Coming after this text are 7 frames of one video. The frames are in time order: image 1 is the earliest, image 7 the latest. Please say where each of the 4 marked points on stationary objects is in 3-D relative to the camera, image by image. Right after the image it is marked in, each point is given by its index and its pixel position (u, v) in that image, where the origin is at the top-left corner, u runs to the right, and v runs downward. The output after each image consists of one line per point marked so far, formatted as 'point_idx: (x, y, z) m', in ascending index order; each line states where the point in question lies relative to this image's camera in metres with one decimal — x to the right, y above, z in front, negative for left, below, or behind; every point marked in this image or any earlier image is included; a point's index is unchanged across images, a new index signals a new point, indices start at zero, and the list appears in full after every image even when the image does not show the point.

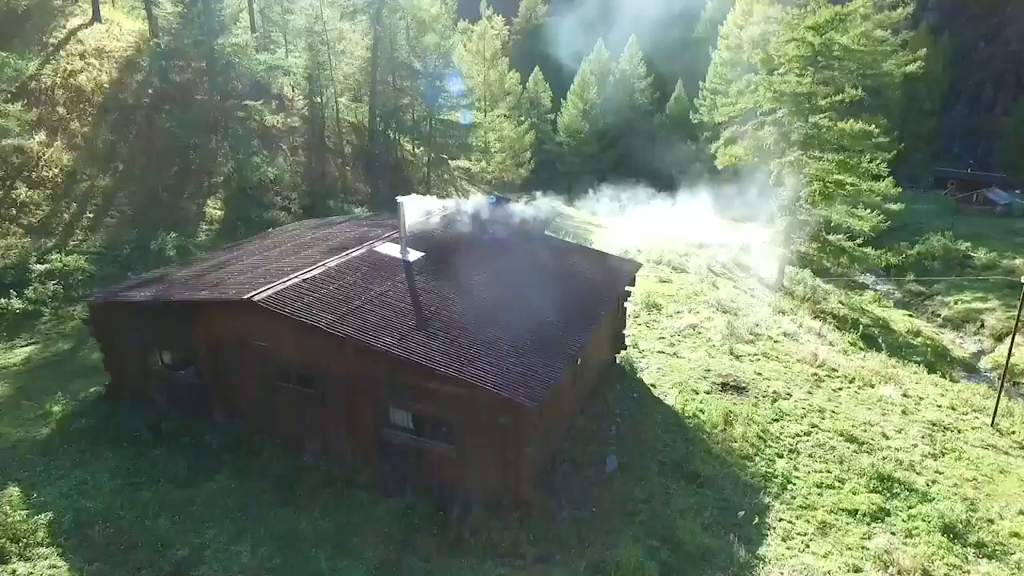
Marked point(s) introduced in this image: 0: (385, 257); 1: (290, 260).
0: (-1.7, +0.4, +12.5) m
1: (-2.9, +0.4, +12.8) m
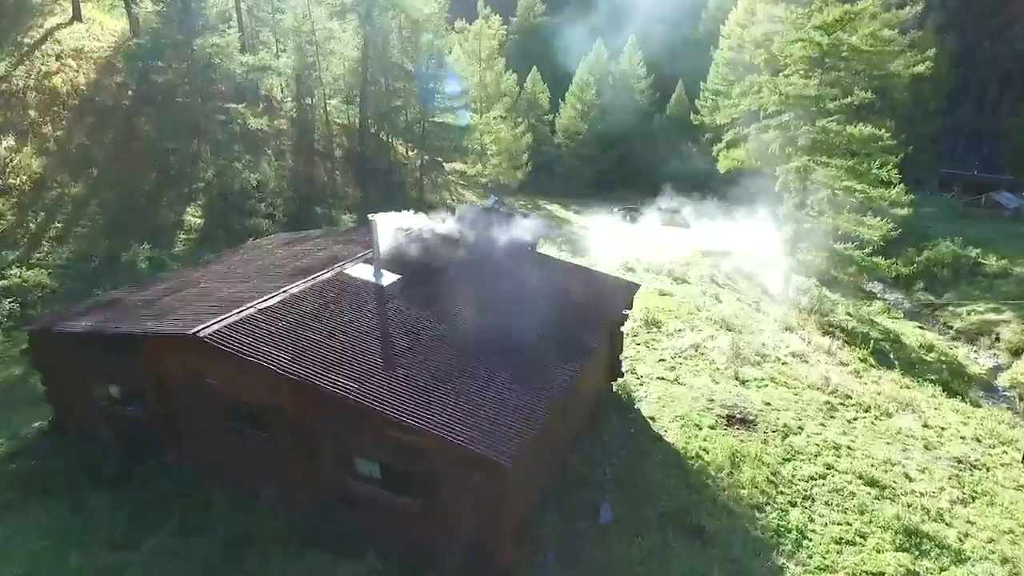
0: (-1.8, 0.0, +11.3) m
1: (-3.1, +0.1, +11.6) m
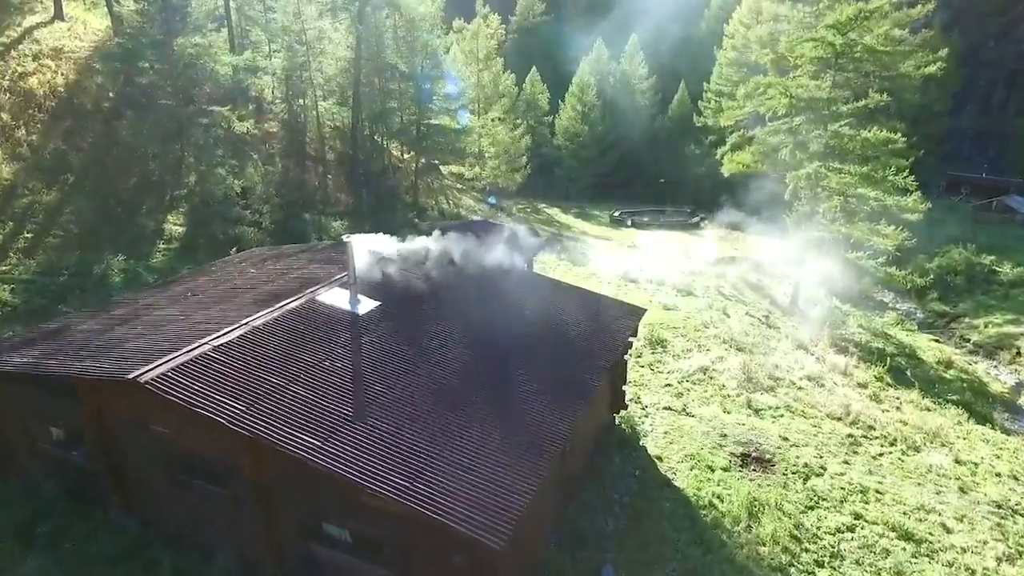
0: (-1.9, -0.3, +10.1) m
1: (-3.2, -0.3, +10.4) m
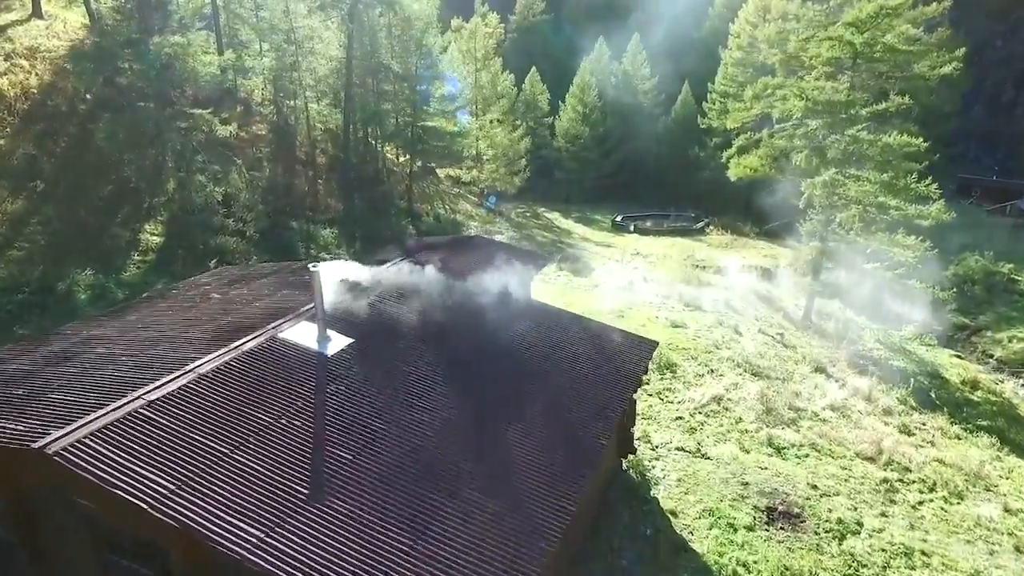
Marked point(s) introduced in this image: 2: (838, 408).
0: (-2.0, -0.6, +8.7) m
1: (-3.3, -0.6, +9.0) m
2: (+5.1, -1.9, +15.1) m
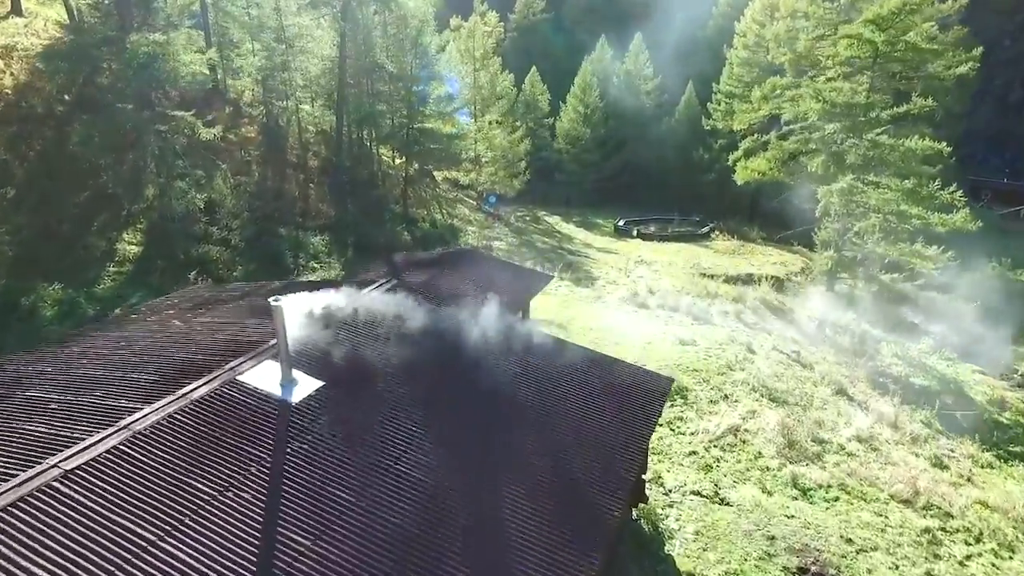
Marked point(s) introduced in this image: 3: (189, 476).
0: (-2.0, -0.9, +7.4) m
1: (-3.3, -0.9, +7.7) m
2: (+5.0, -2.1, +13.8) m
3: (-2.1, -1.2, +6.4) m
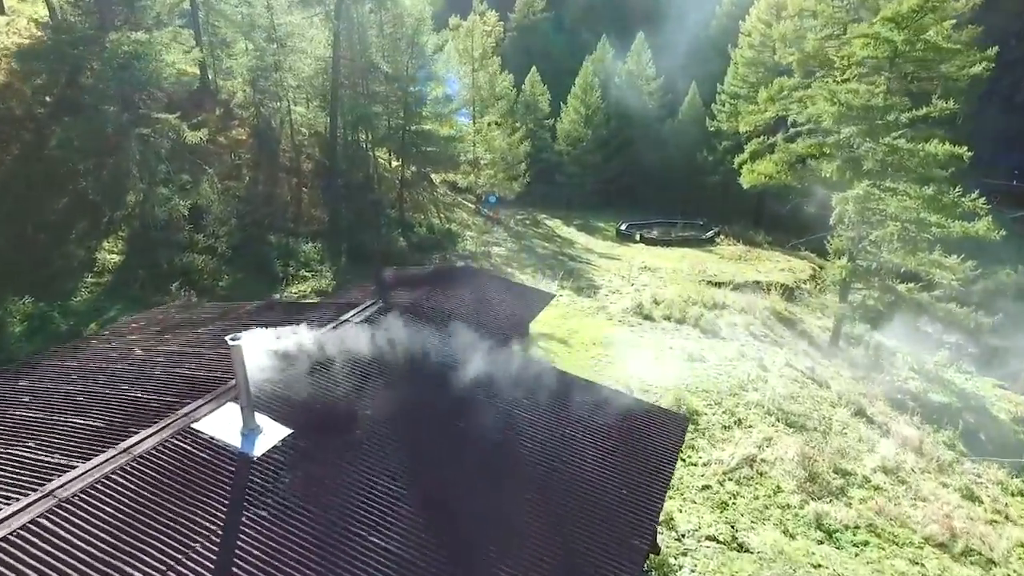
0: (-2.1, -1.1, +6.4) m
1: (-3.3, -1.1, +6.7) m
2: (+5.0, -2.4, +12.8) m
3: (-2.1, -1.4, +5.4) m
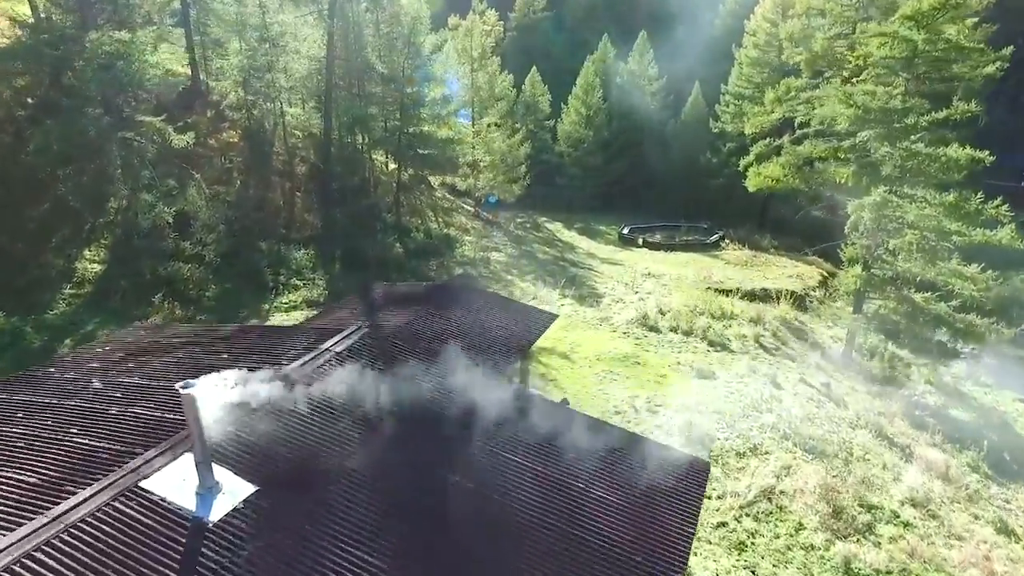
0: (-2.1, -1.3, +5.5) m
1: (-3.3, -1.3, +5.8) m
2: (+5.0, -2.6, +11.9) m
3: (-2.2, -1.7, +4.5) m
